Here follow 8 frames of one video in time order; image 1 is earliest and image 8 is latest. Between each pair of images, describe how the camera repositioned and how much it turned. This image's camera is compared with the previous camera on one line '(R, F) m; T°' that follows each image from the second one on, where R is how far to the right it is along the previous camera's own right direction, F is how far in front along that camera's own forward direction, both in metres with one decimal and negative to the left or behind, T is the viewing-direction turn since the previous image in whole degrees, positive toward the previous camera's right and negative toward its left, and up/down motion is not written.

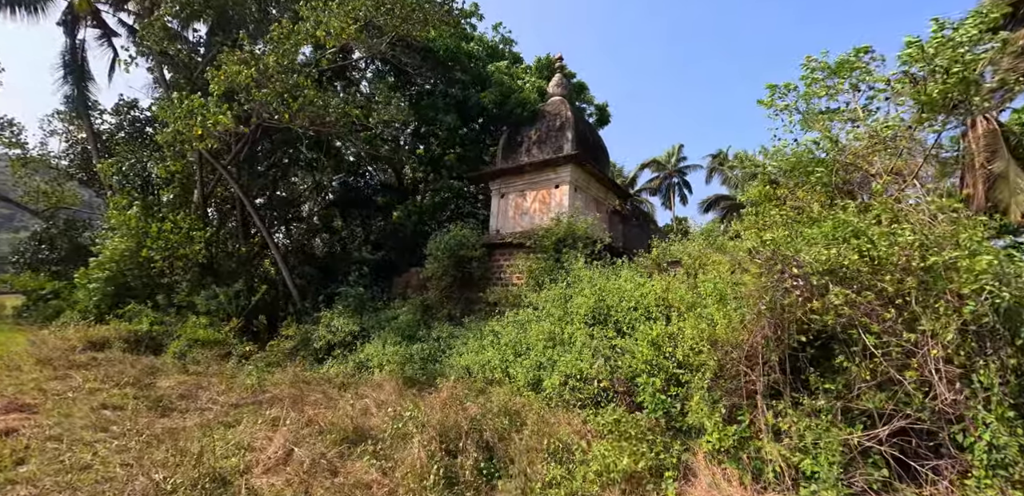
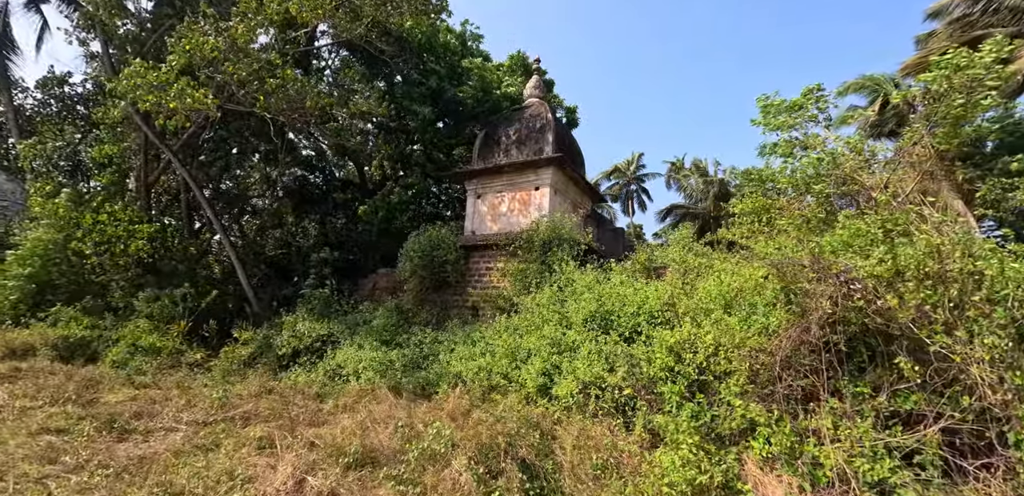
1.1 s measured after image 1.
(-0.5, +0.3) m; +6°
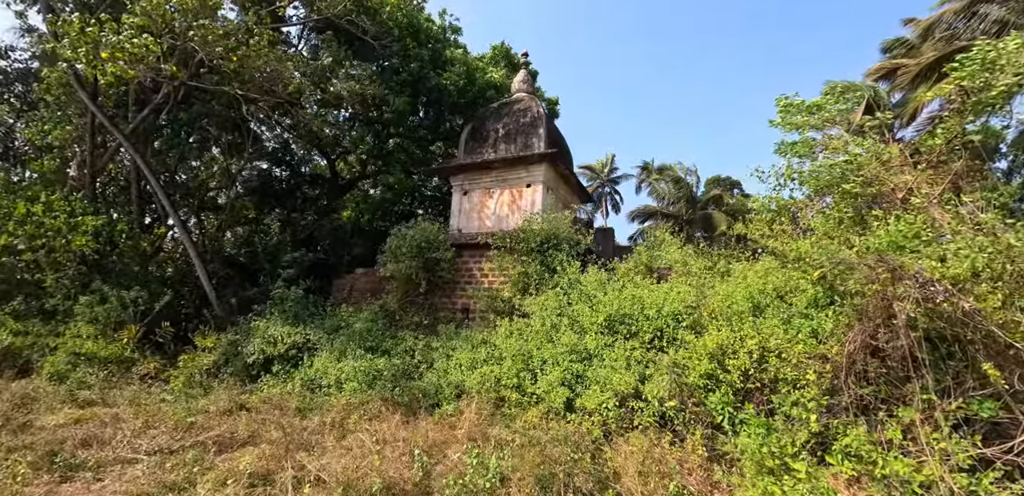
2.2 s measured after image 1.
(-0.4, +0.5) m; +4°
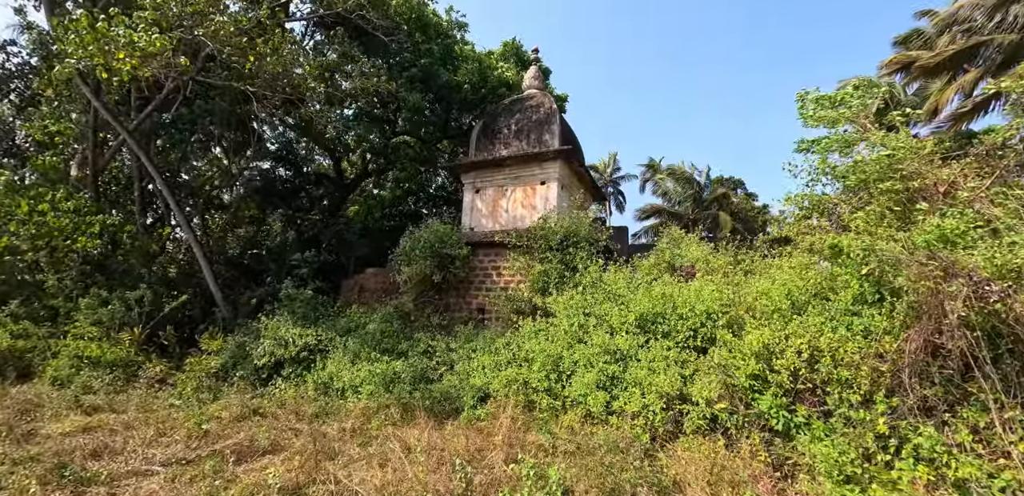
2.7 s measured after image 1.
(-0.2, +0.2) m; 0°
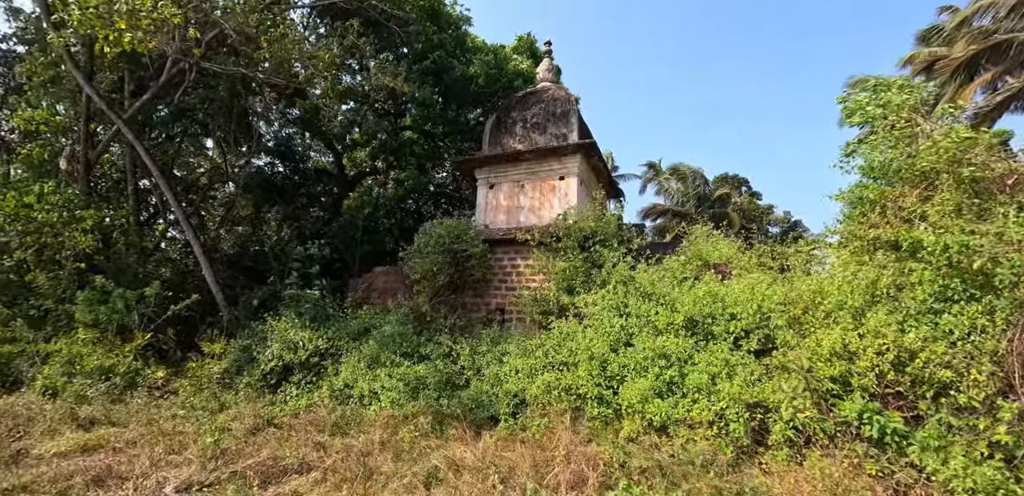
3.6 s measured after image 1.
(-0.4, +0.3) m; +1°
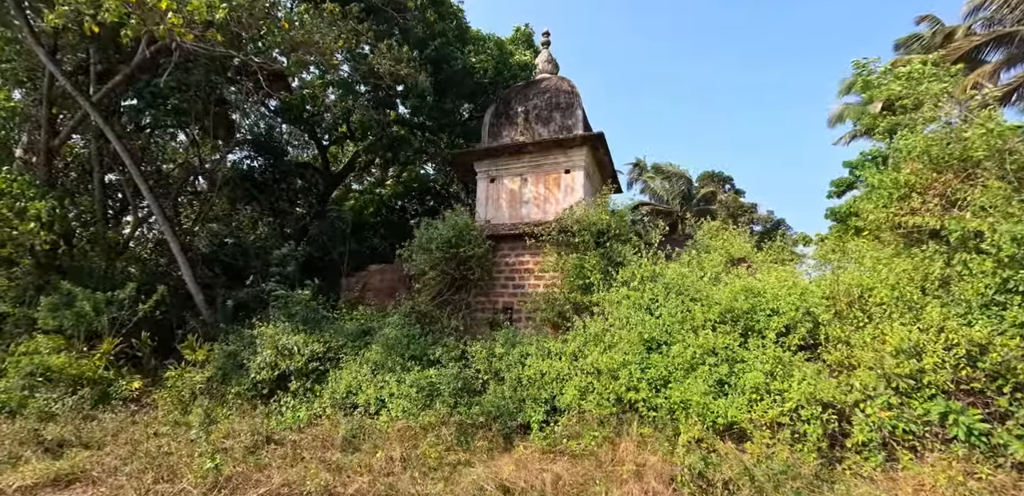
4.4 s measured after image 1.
(-0.4, +0.4) m; +3°
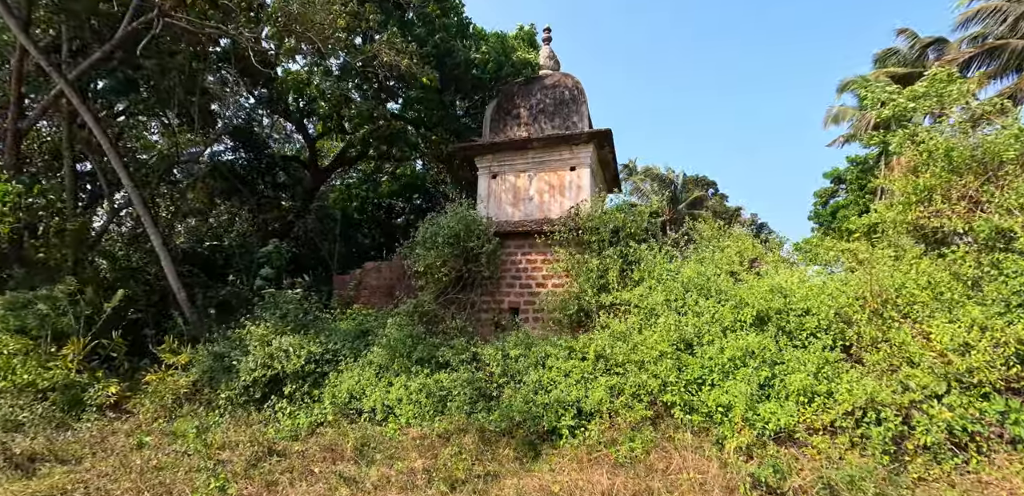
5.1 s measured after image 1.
(-0.3, +0.3) m; +3°
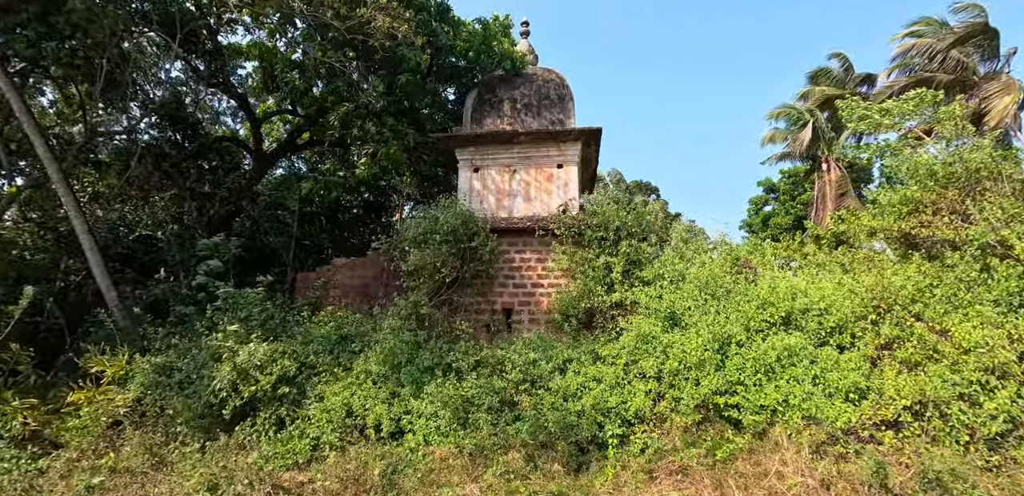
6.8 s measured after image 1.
(-0.7, +0.4) m; +9°
